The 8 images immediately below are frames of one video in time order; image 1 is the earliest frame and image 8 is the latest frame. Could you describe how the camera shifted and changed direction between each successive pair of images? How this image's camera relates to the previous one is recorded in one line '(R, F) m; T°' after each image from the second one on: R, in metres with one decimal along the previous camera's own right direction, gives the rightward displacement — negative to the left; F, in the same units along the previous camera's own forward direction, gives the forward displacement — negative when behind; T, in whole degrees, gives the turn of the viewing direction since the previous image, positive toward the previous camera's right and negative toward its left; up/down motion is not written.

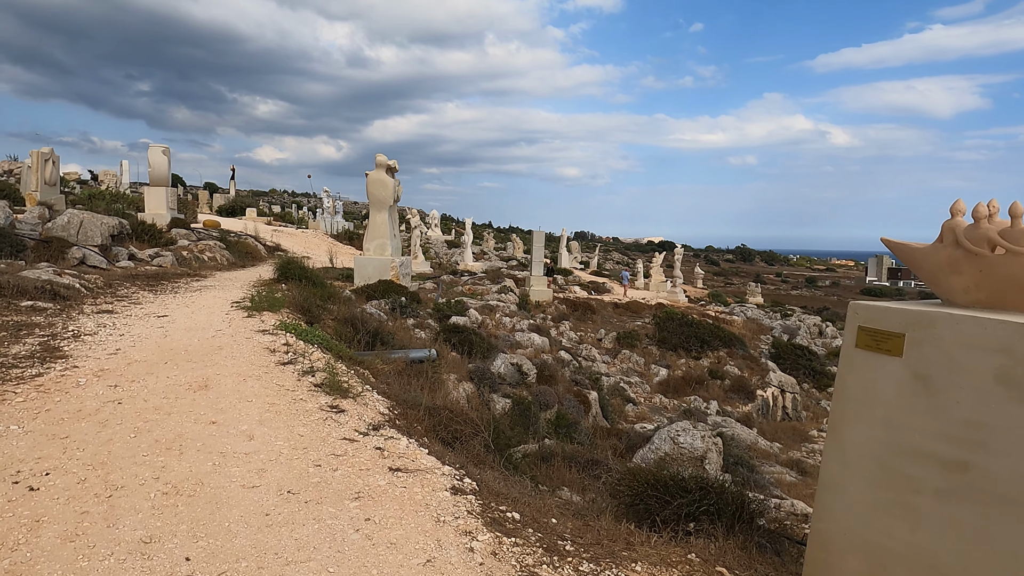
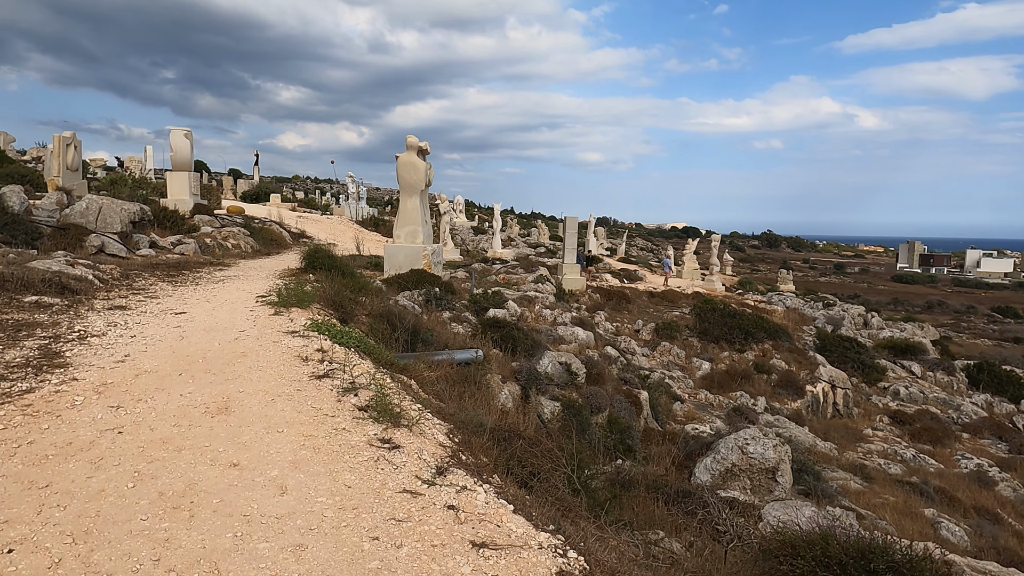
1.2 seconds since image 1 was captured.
(-0.3, +0.8) m; -2°
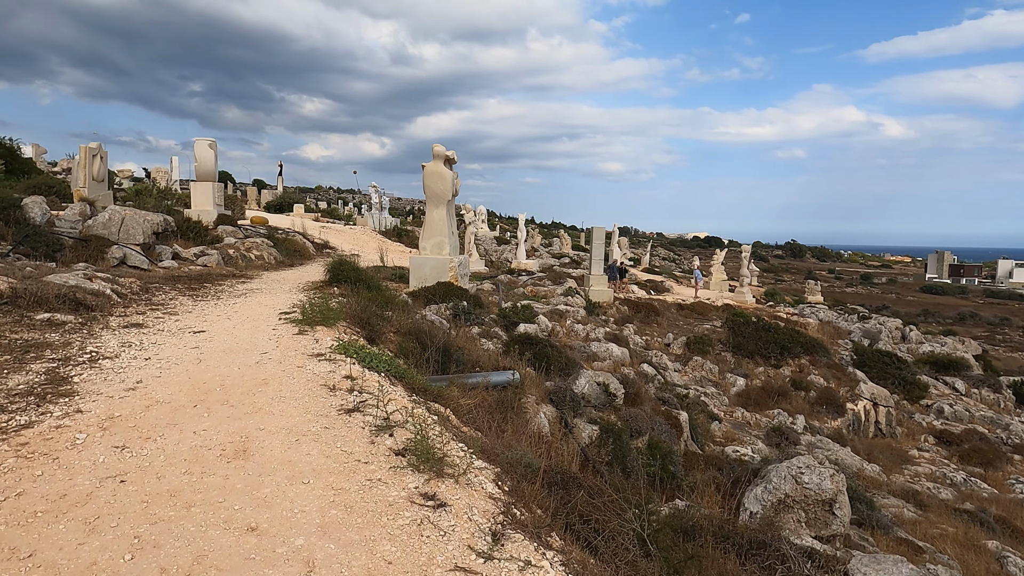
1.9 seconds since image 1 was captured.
(-0.2, +0.4) m; -2°
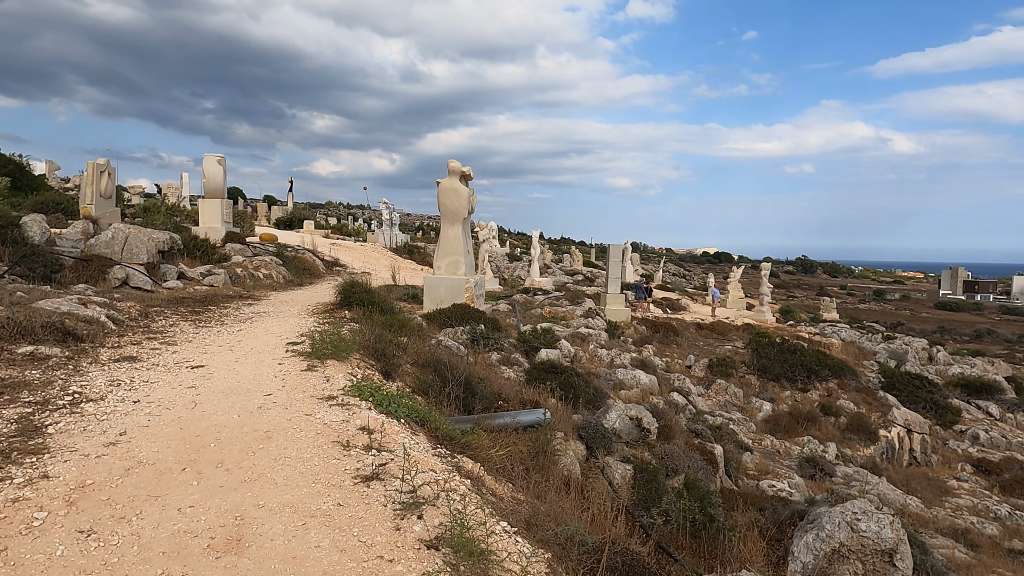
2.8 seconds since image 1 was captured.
(-0.2, +0.5) m; -1°
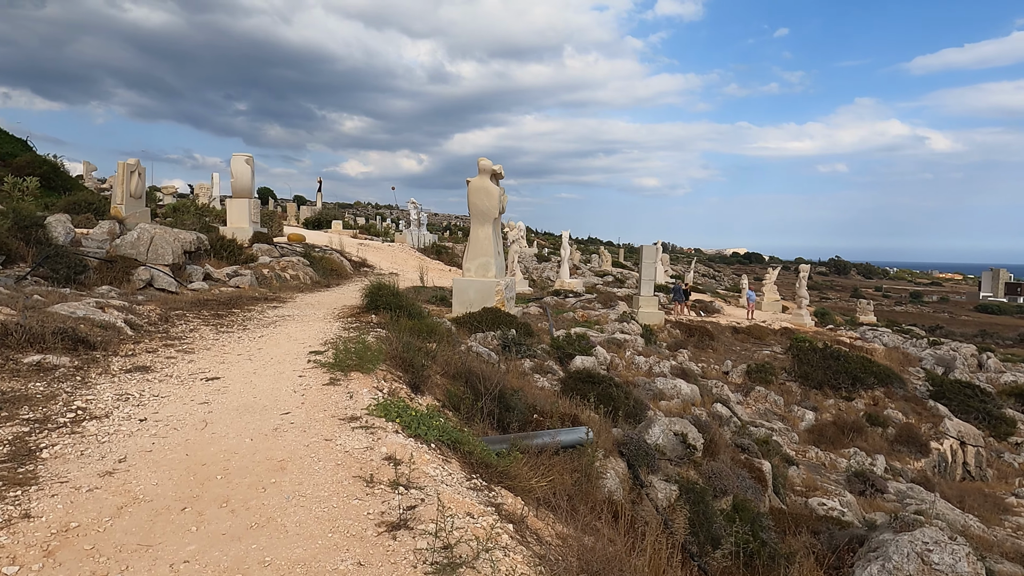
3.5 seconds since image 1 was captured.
(-0.1, +0.4) m; -2°
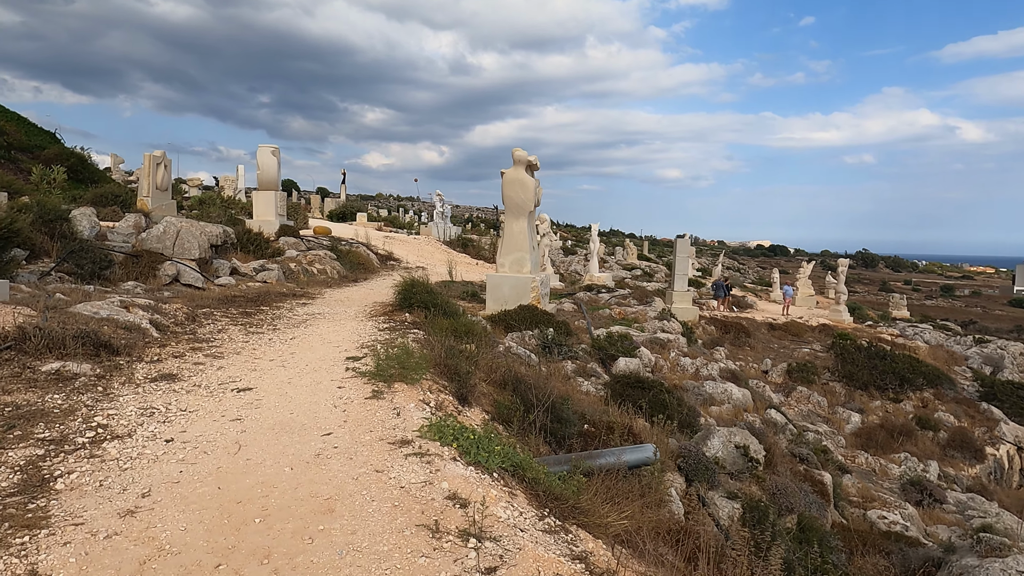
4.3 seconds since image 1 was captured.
(-0.2, +0.5) m; -2°
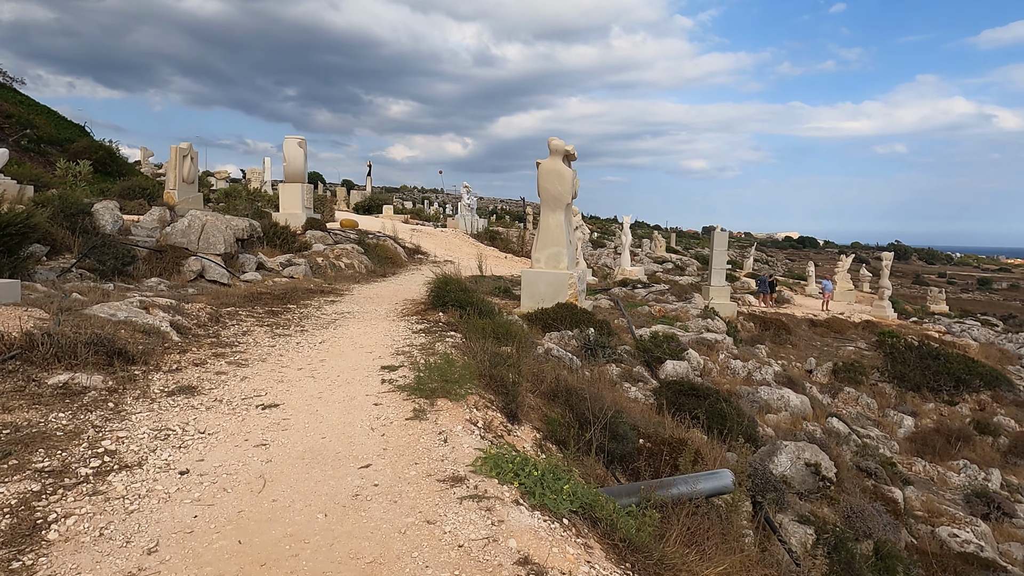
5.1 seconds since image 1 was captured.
(-0.2, +0.5) m; -2°
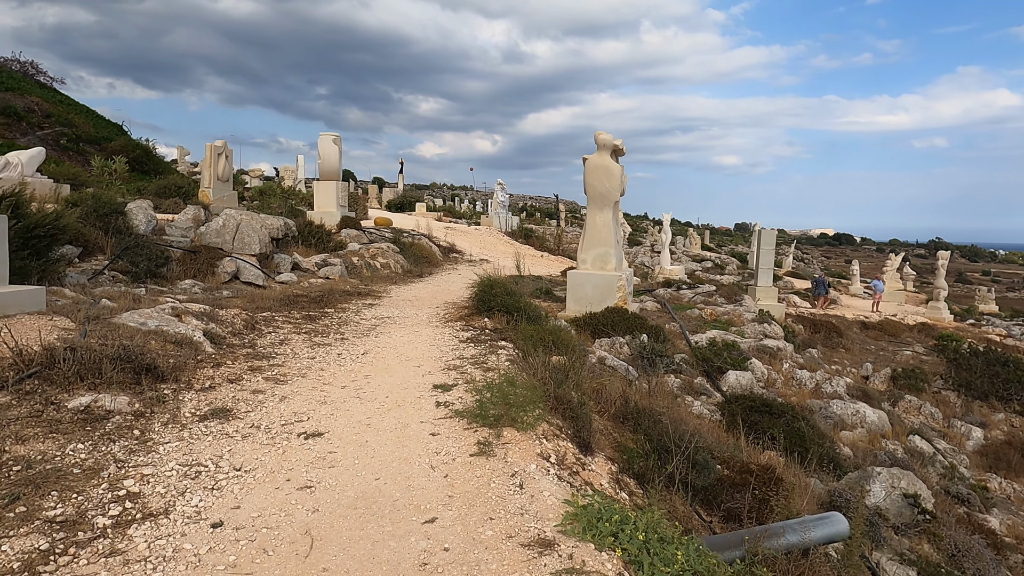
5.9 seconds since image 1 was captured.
(-0.2, +0.5) m; -2°
